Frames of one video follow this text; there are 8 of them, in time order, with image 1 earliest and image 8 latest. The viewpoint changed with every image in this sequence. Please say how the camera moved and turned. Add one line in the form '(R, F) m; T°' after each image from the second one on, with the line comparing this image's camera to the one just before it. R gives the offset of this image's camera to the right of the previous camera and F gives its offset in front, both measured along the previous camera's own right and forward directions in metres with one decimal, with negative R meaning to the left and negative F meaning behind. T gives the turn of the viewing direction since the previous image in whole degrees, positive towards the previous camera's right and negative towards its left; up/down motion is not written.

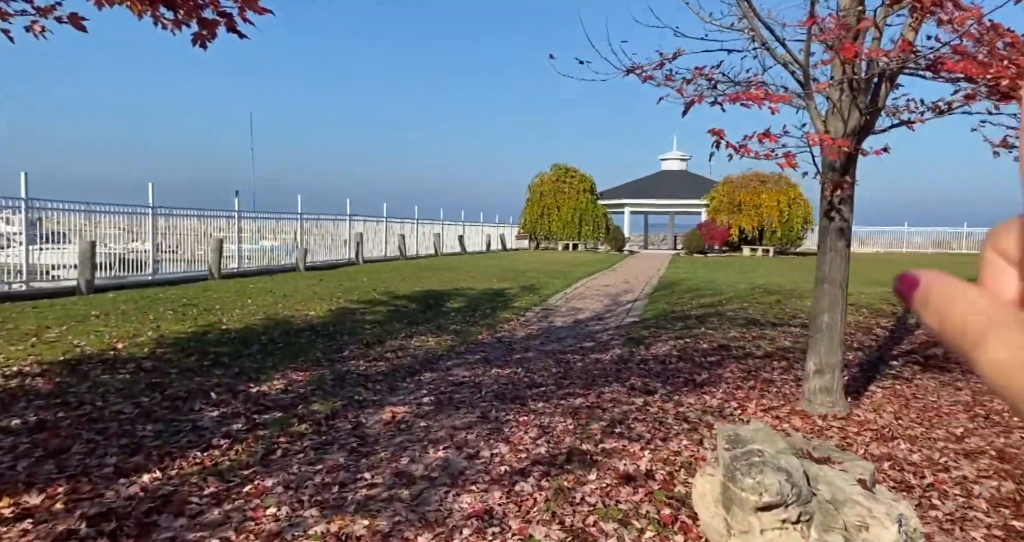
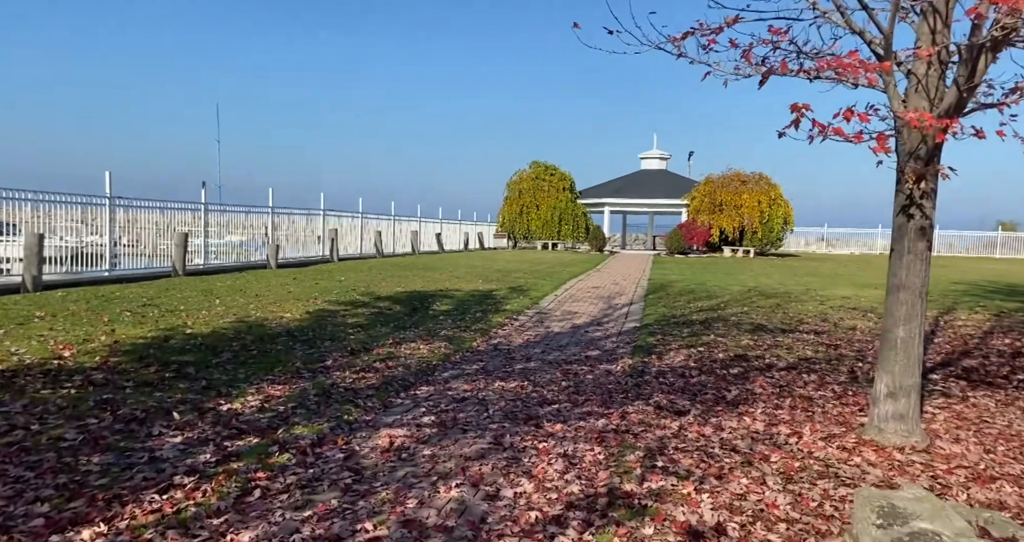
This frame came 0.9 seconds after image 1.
(-0.3, +0.7) m; +3°
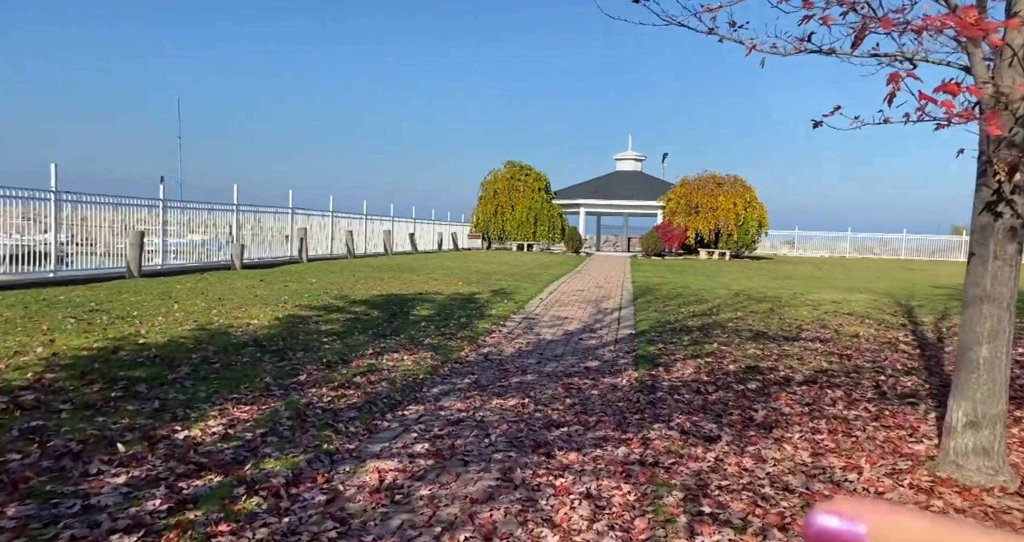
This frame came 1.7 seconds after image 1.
(-0.2, +0.6) m; +3°
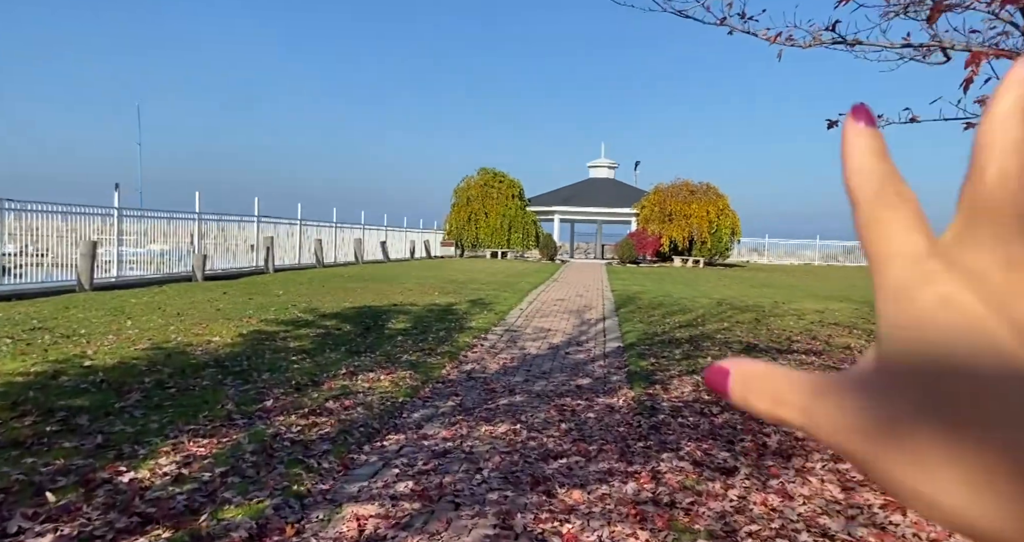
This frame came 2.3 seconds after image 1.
(-0.1, +0.4) m; +3°
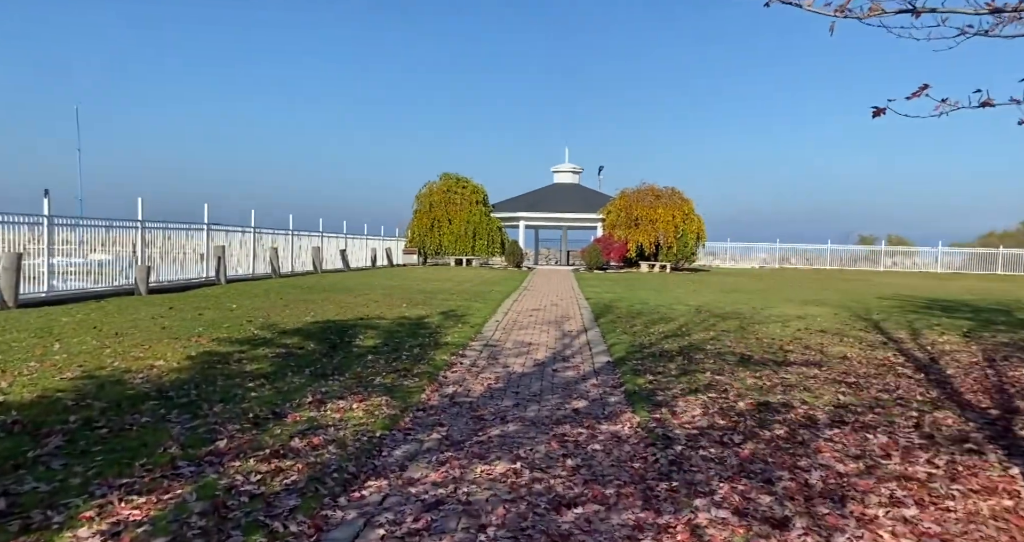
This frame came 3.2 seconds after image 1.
(-0.2, +0.7) m; +4°
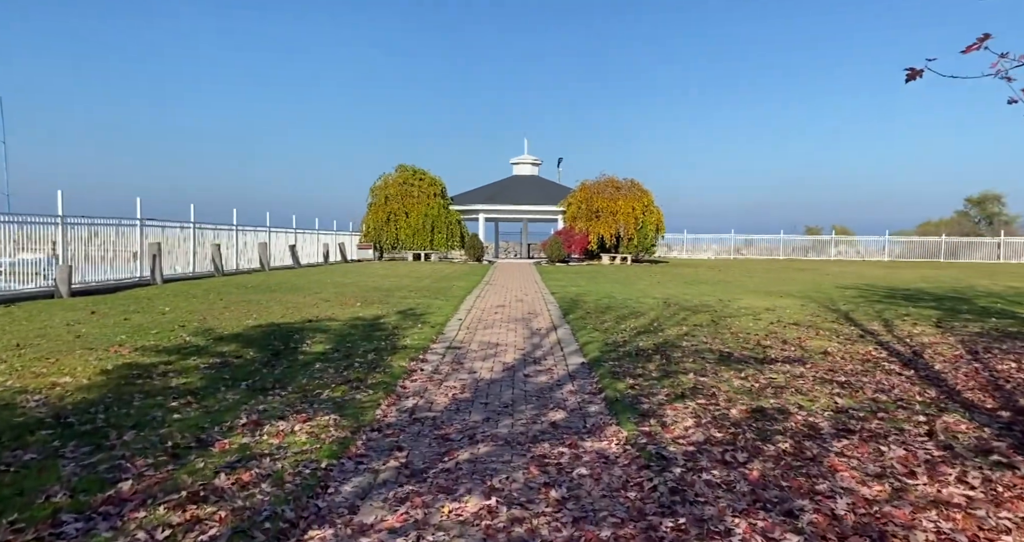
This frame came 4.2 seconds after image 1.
(-0.1, +0.7) m; +4°
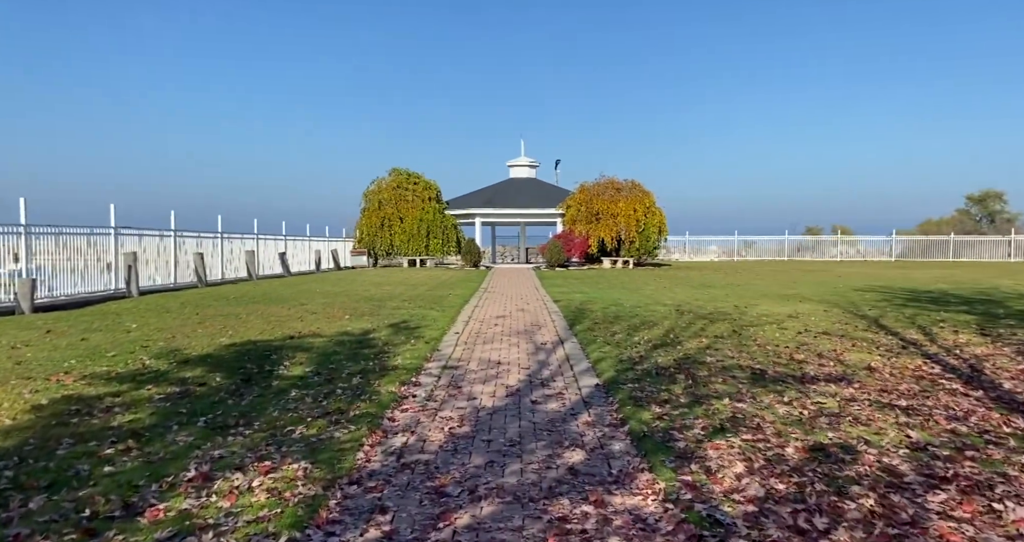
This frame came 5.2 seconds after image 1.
(-0.1, +0.9) m; 0°
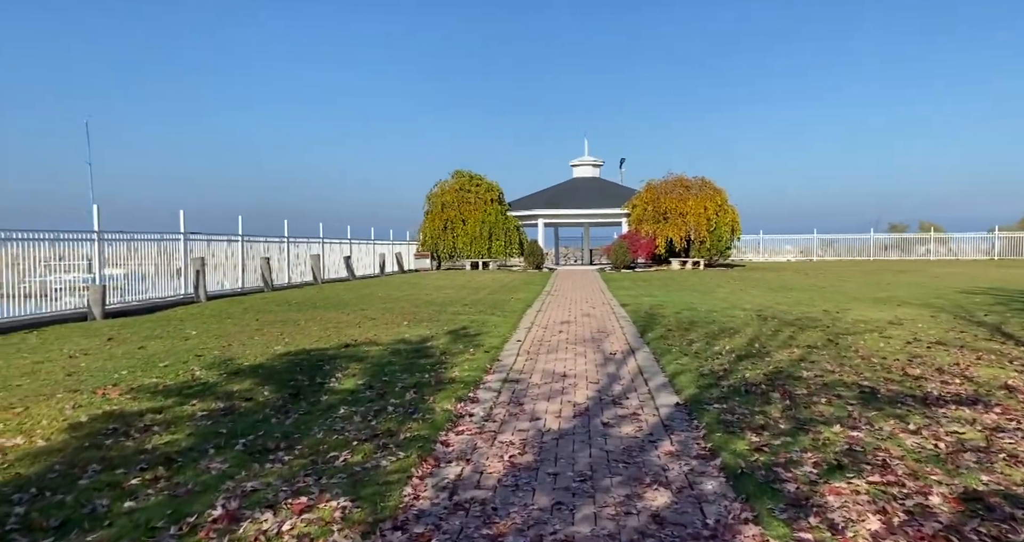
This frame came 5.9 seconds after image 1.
(0.0, +0.6) m; -6°
